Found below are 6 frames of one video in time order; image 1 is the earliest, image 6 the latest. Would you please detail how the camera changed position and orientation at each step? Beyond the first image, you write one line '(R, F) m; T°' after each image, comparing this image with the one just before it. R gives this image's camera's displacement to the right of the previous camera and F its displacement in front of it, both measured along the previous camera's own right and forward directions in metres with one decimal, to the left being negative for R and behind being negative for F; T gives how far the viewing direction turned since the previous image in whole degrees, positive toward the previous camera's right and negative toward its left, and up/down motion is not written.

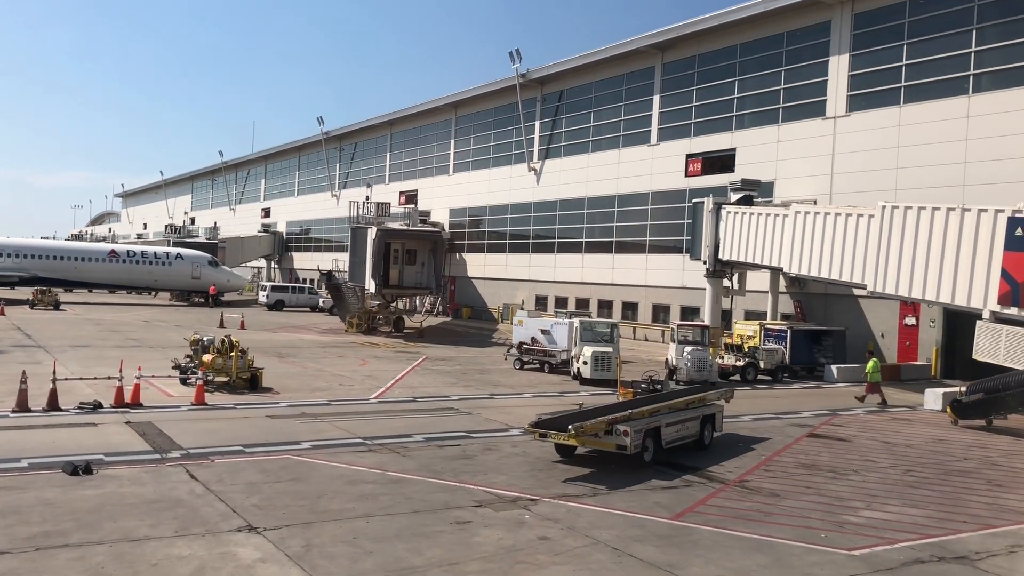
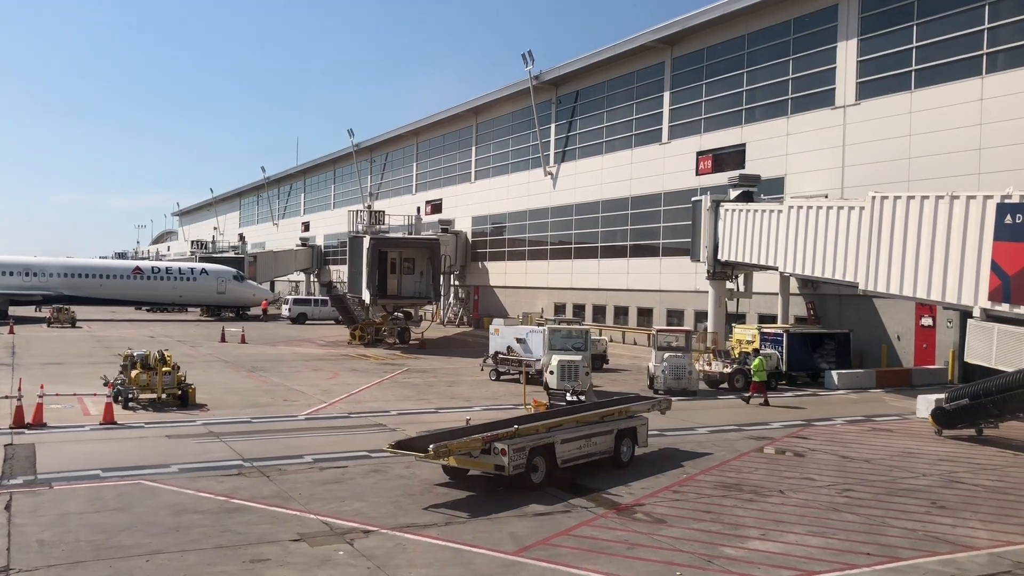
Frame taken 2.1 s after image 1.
(+2.4, +1.4) m; -4°
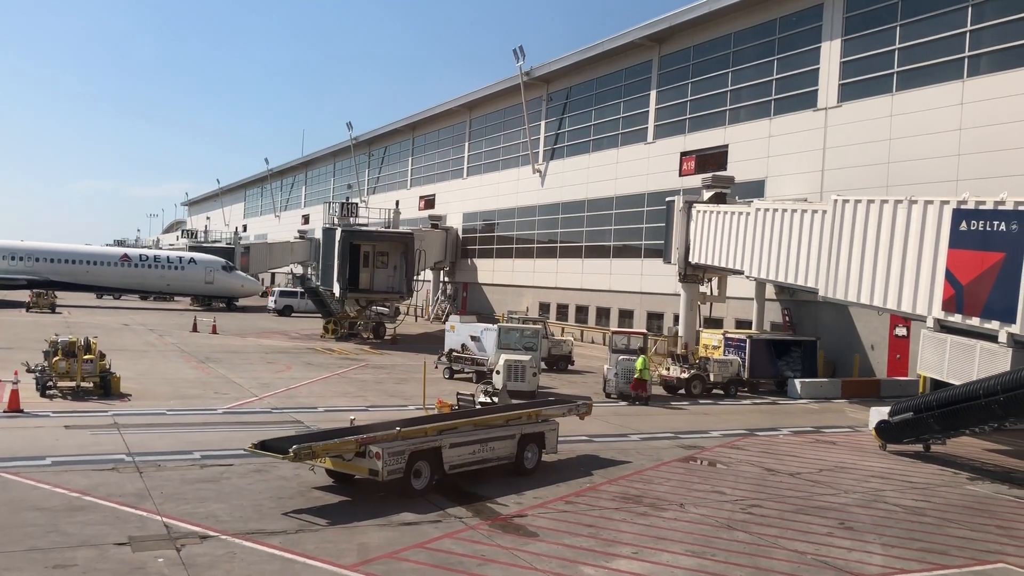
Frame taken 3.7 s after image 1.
(+1.5, +0.7) m; -1°
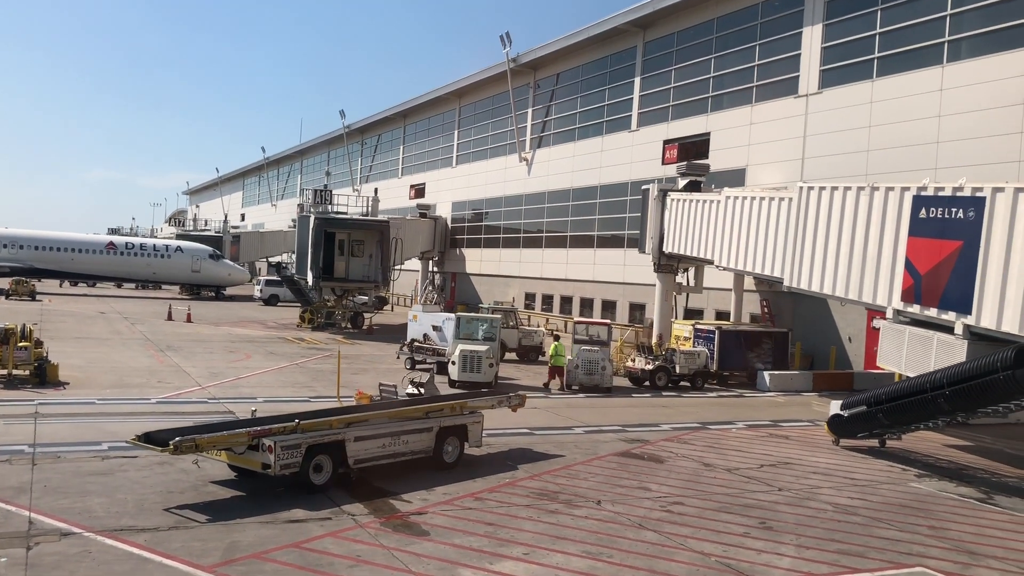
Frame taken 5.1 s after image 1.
(+1.1, +0.6) m; 0°
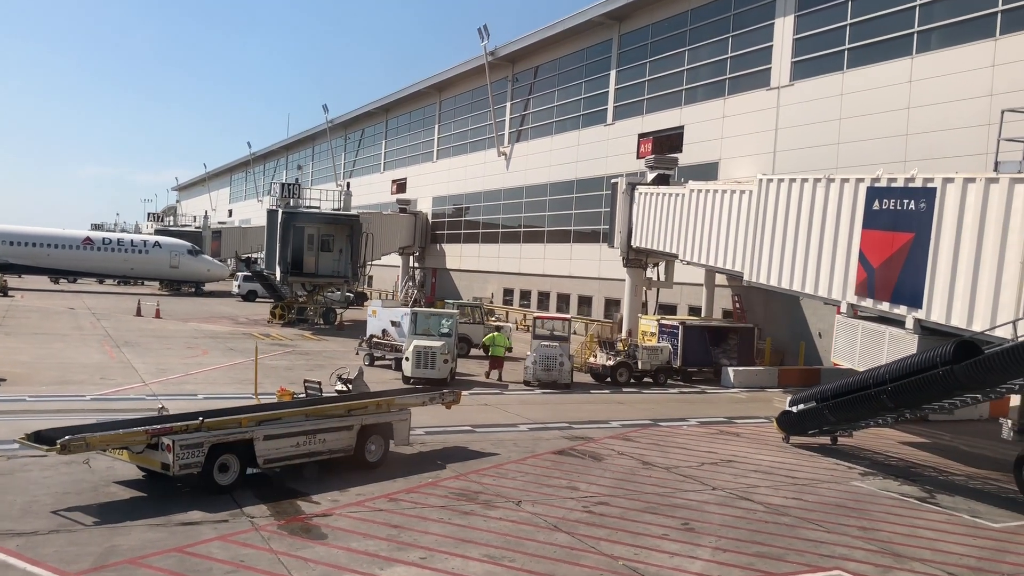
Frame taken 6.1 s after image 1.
(+0.9, +0.4) m; 0°
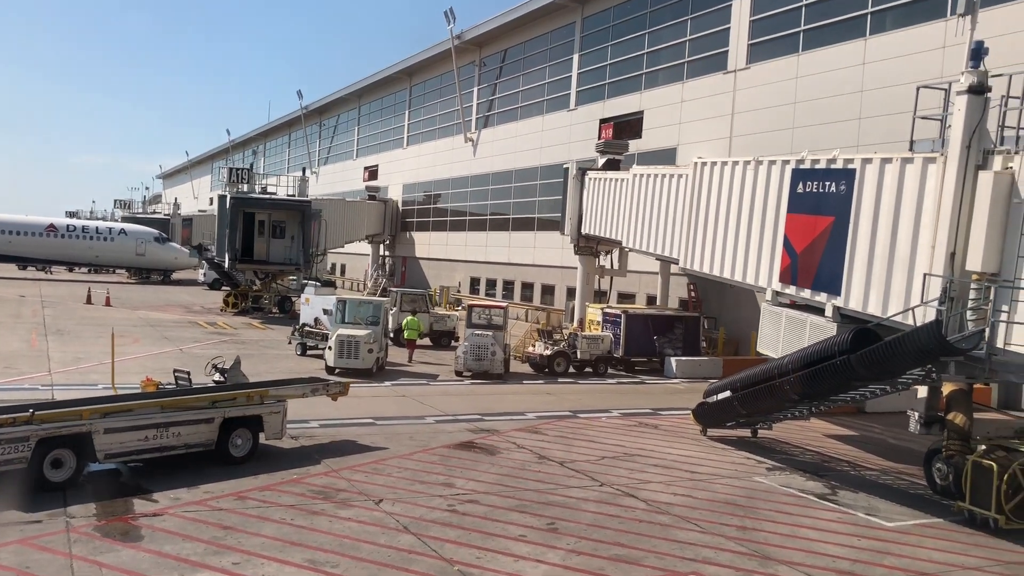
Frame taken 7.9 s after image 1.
(+1.4, +0.7) m; 0°
